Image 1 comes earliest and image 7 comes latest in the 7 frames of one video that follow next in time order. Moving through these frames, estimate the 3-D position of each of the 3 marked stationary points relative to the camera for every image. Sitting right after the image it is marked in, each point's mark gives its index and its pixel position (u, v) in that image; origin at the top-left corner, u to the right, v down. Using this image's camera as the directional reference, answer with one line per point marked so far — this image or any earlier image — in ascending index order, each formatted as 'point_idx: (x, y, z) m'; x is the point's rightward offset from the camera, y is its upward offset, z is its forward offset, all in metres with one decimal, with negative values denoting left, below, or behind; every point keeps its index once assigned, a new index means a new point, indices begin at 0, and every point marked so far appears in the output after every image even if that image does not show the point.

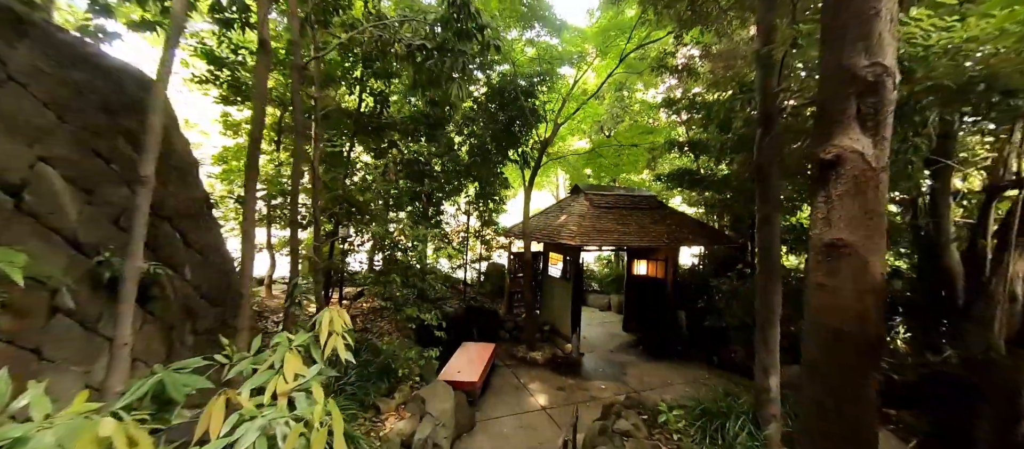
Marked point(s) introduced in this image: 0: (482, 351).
0: (-0.6, -2.3, +6.6) m
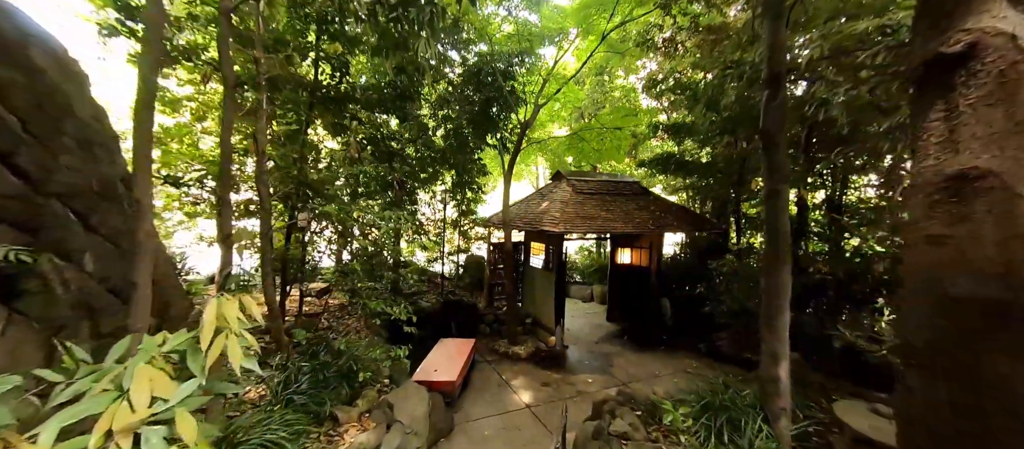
0: (-0.9, -2.1, +6.1) m
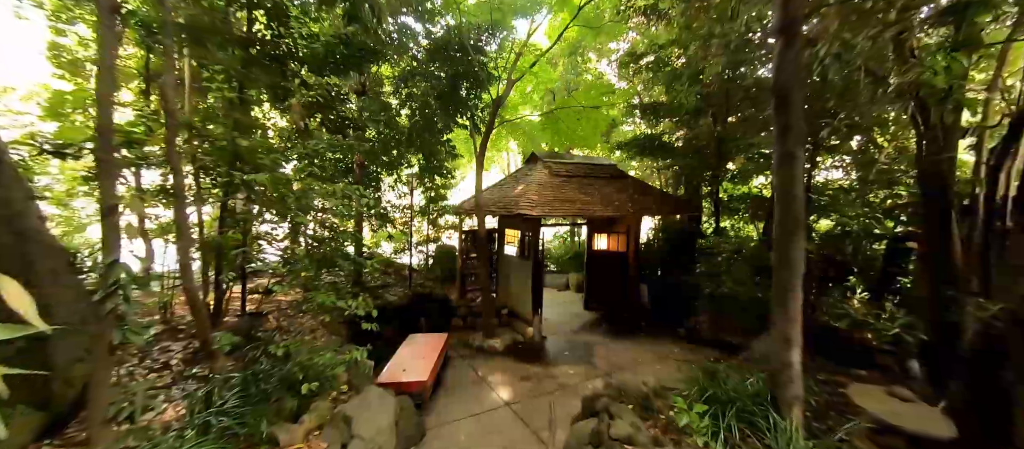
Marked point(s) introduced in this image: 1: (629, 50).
0: (-1.3, -1.9, +5.6) m
1: (+2.3, +3.5, +7.1) m
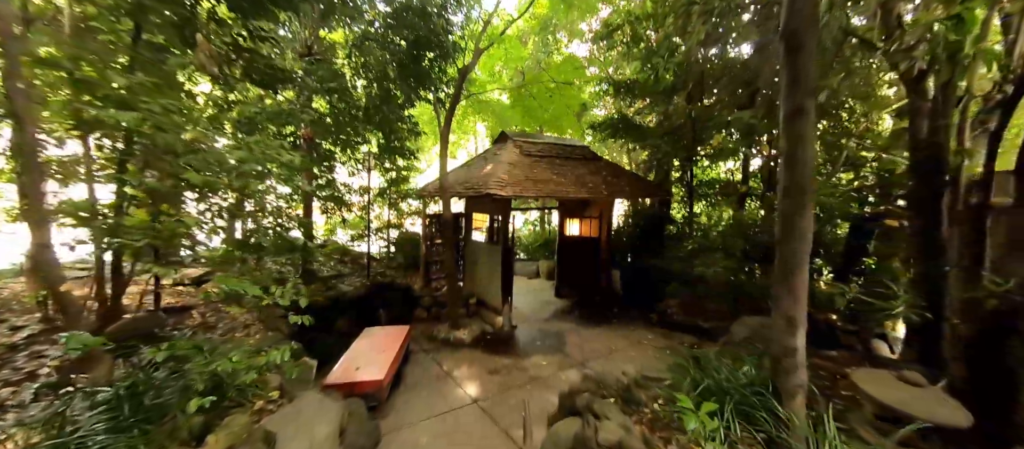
0: (-1.7, -1.6, +5.1) m
1: (+1.7, +3.8, +6.7) m
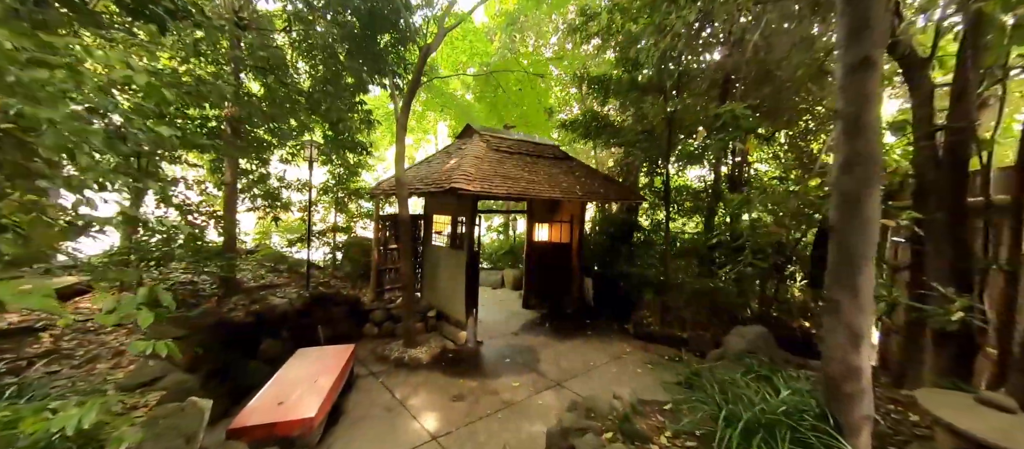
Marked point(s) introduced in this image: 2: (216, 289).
0: (-2.1, -1.6, +4.2) m
1: (+1.2, +3.7, +6.4) m
2: (-4.2, -0.9, +5.1) m
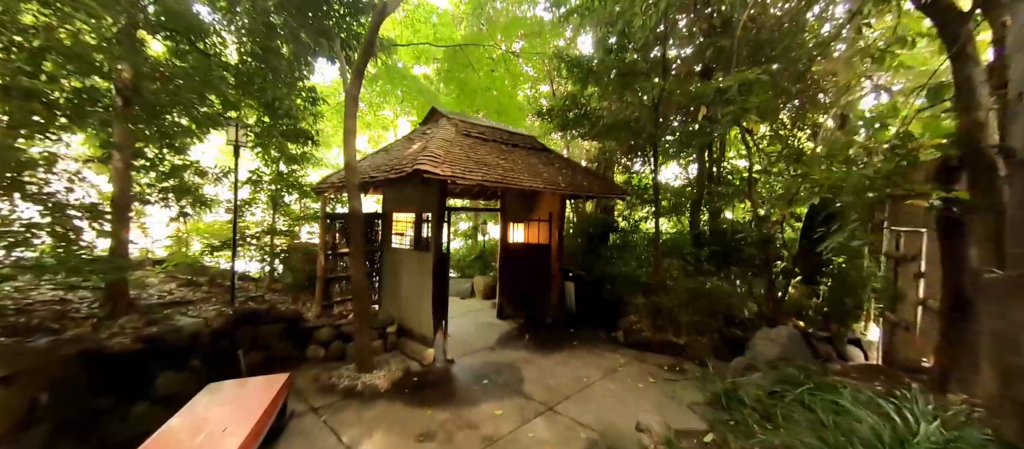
0: (-2.3, -1.5, +3.1) m
1: (+0.7, +3.8, +5.8) m
2: (-4.5, -0.9, +3.9) m
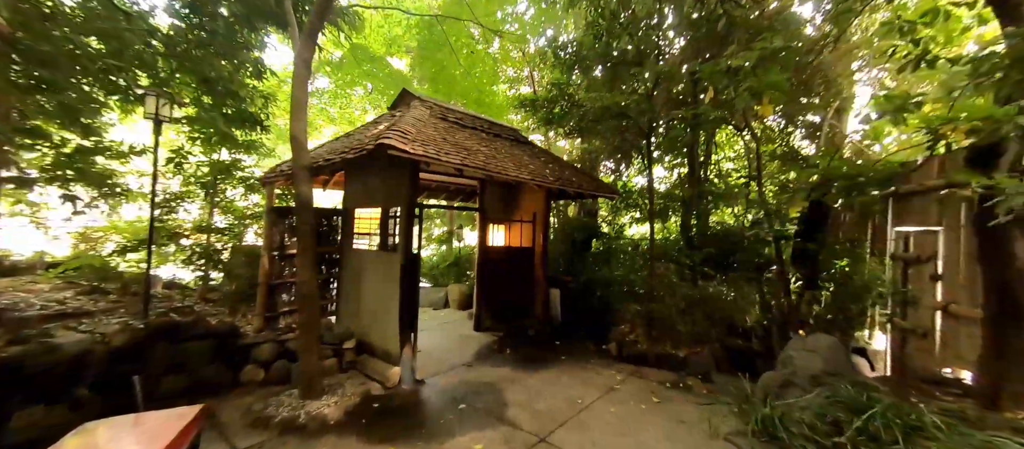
0: (-2.4, -1.4, +2.3) m
1: (+0.4, +3.8, +5.4) m
2: (-4.6, -0.8, +2.9) m
